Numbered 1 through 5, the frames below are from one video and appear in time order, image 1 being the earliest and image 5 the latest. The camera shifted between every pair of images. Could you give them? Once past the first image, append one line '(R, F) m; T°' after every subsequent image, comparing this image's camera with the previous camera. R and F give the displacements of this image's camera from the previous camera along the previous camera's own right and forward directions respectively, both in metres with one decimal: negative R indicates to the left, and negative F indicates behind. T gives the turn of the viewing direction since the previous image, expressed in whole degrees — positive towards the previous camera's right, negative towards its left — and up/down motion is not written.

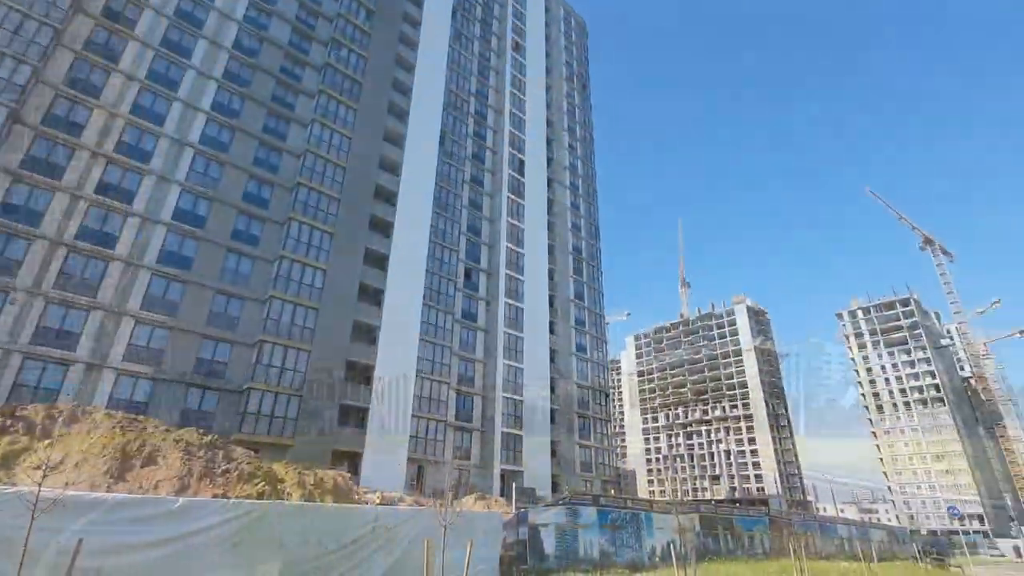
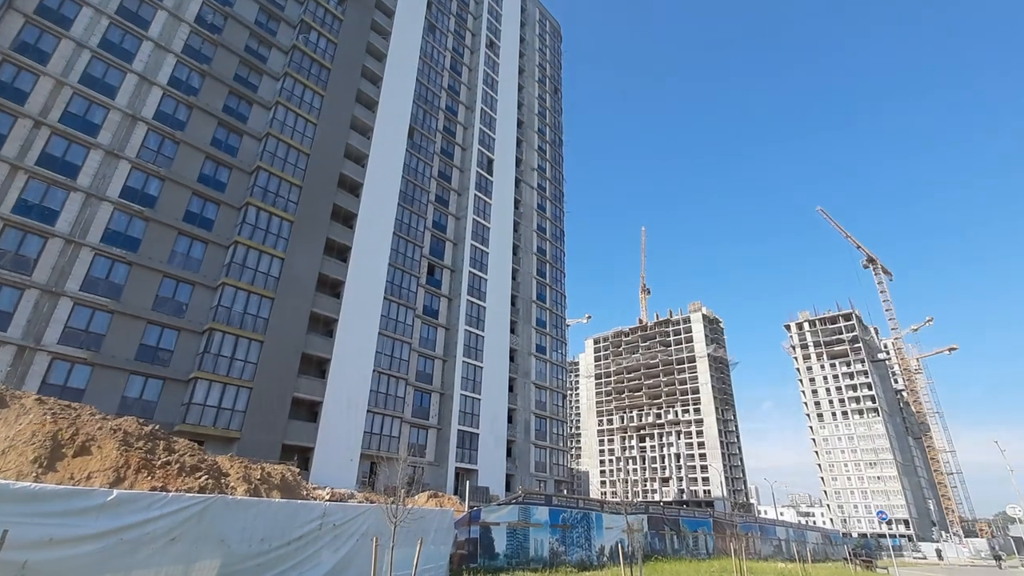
(0.0, 0.0) m; +4°
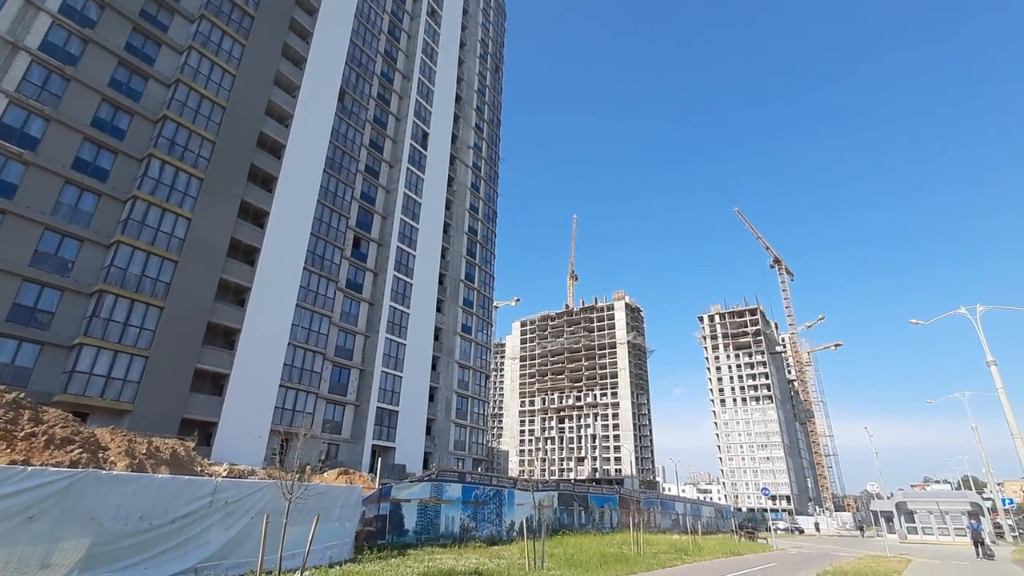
(+0.3, +0.1) m; +8°
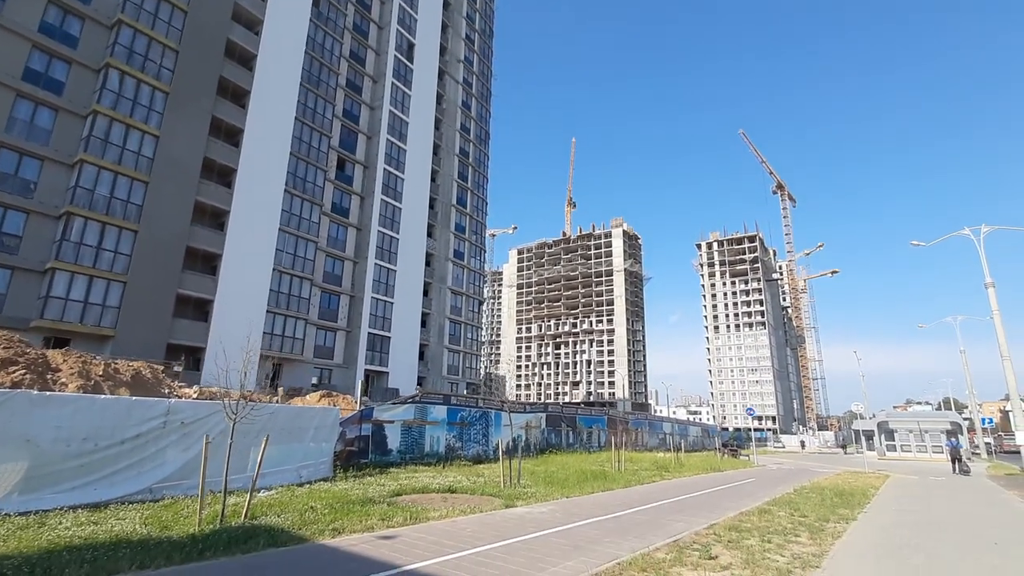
(+0.6, +0.9) m; 0°
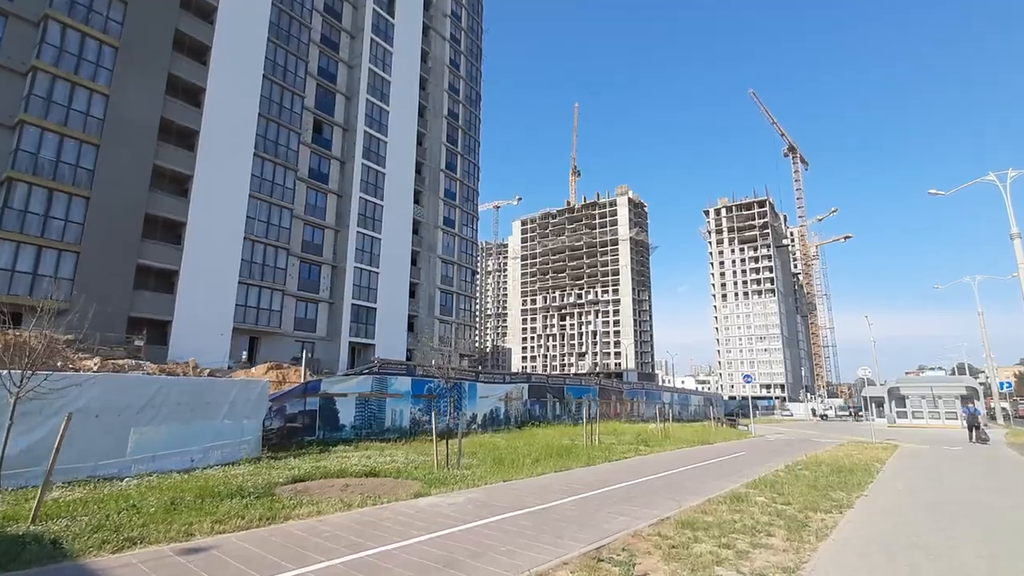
(+1.6, +2.0) m; -1°
